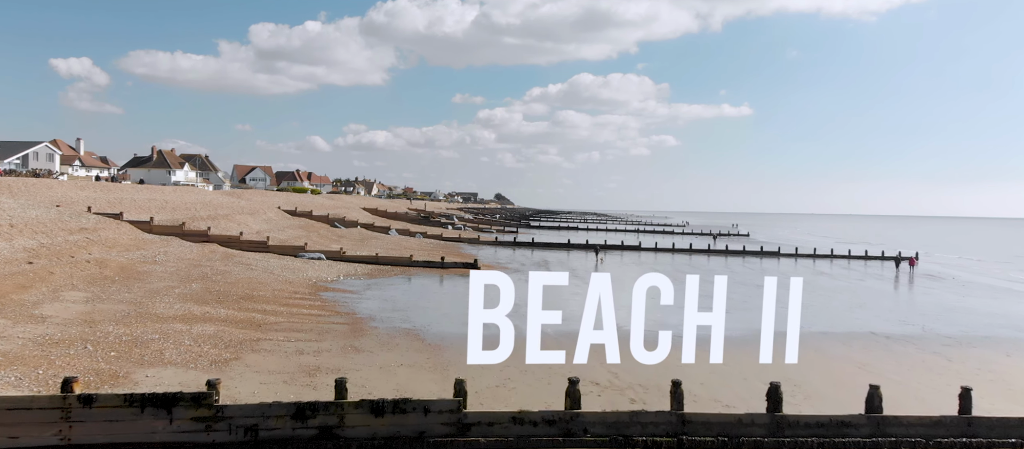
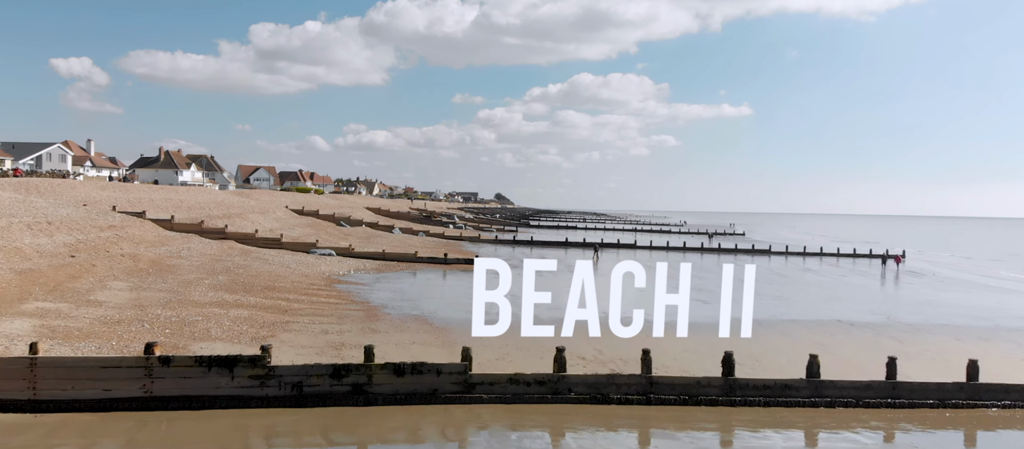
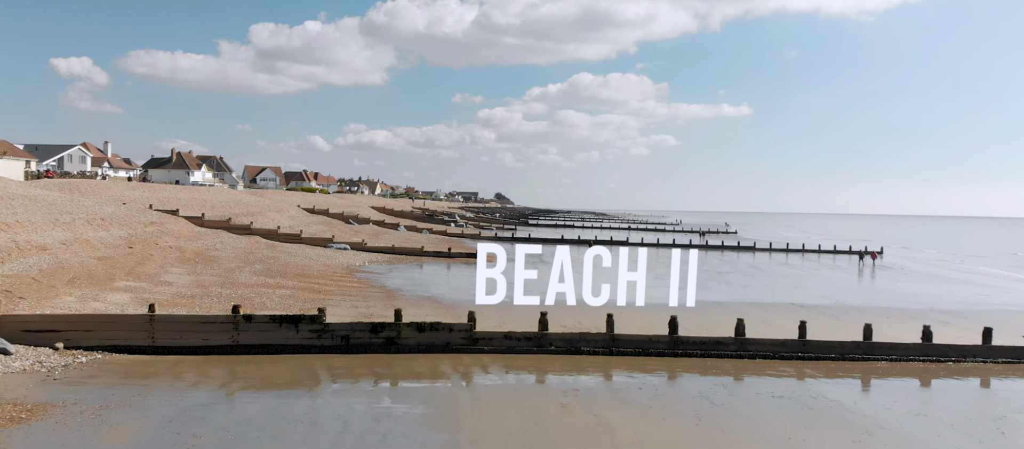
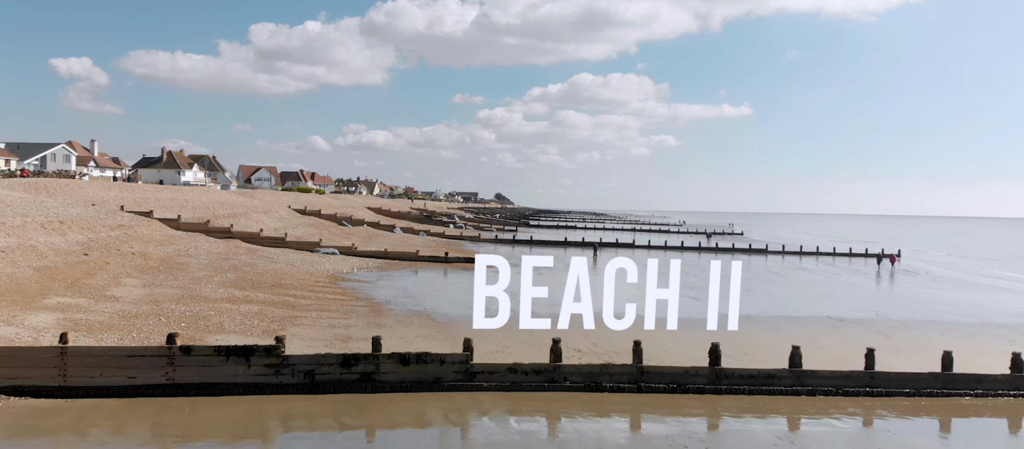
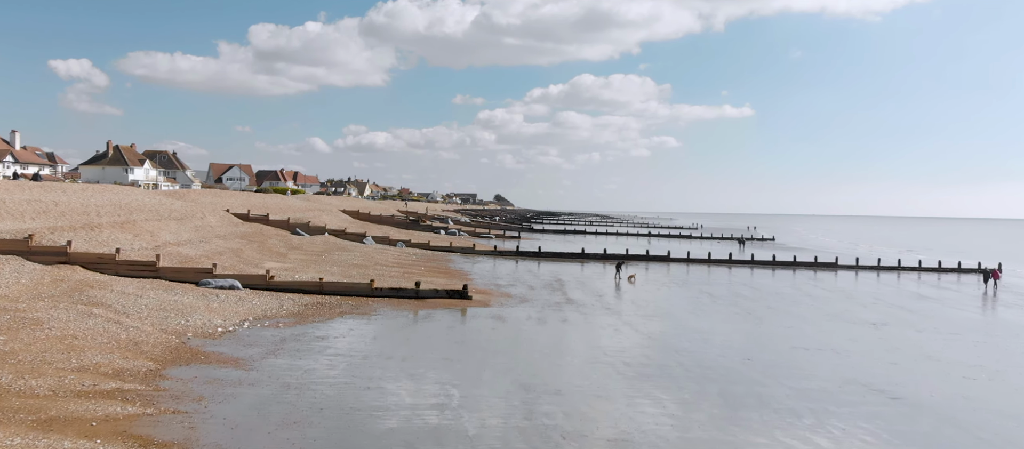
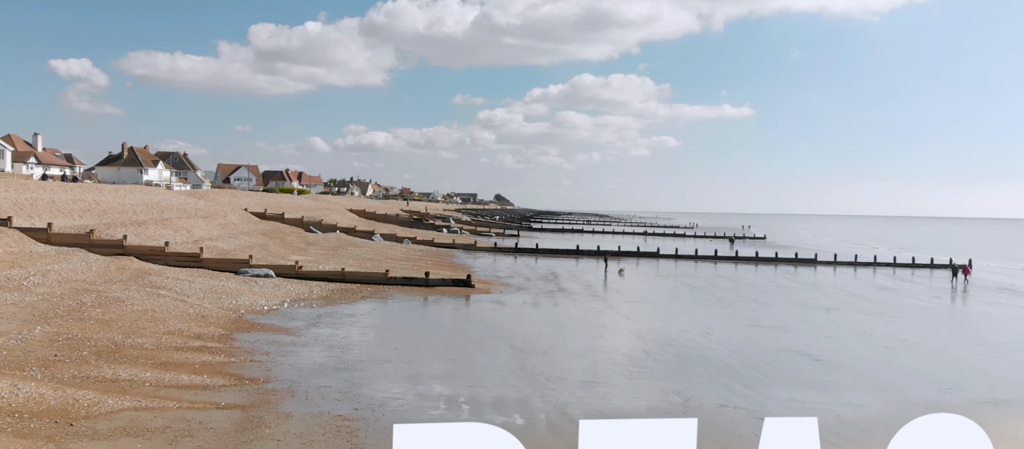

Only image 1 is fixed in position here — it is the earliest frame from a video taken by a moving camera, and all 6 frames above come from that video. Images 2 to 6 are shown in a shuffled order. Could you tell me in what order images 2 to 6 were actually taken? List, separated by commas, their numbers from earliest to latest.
4, 3, 2, 6, 5
